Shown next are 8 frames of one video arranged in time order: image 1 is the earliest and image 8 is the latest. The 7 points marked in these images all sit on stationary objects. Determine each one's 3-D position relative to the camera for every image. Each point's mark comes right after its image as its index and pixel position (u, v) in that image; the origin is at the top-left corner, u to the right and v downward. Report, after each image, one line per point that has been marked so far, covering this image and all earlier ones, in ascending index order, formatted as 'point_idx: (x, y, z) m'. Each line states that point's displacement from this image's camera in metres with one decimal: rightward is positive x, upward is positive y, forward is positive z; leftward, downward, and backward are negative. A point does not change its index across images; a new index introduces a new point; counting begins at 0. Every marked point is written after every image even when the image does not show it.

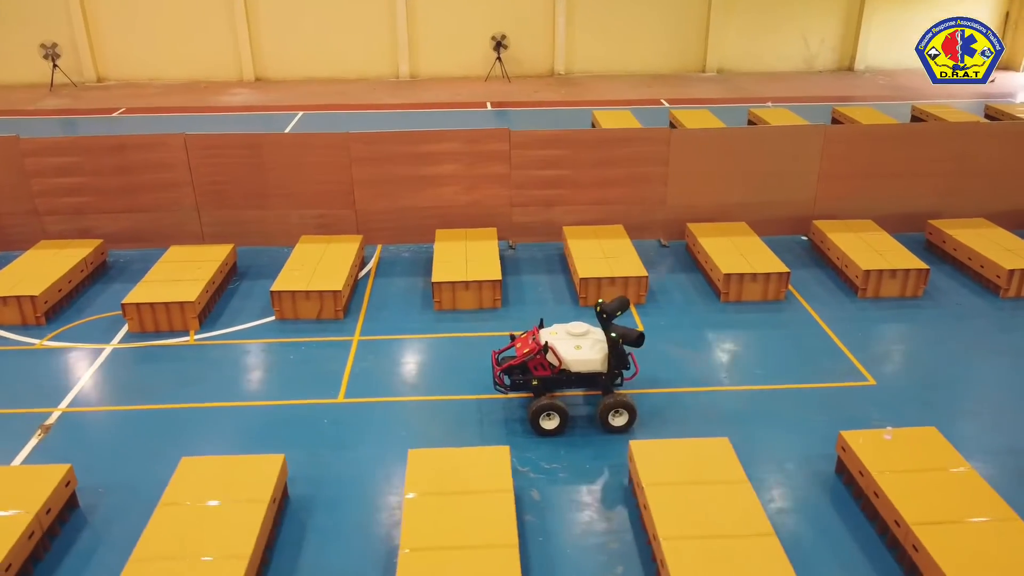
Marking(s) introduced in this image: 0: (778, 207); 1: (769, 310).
0: (+5.4, +1.6, +16.6) m
1: (+4.4, -0.4, +14.1) m
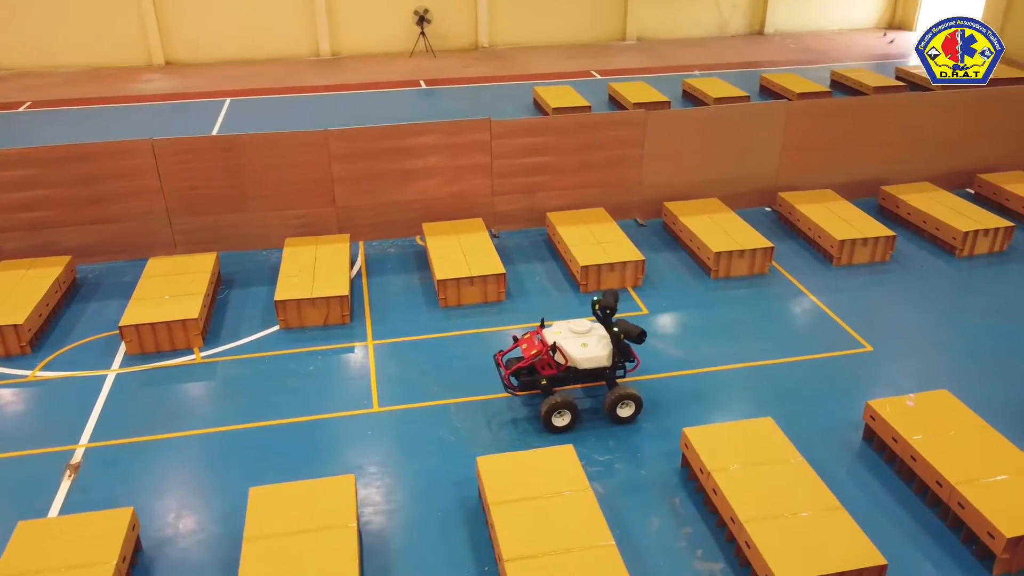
0: (+4.9, +2.3, +17.4) m
1: (+4.4, +0.1, +14.8) m
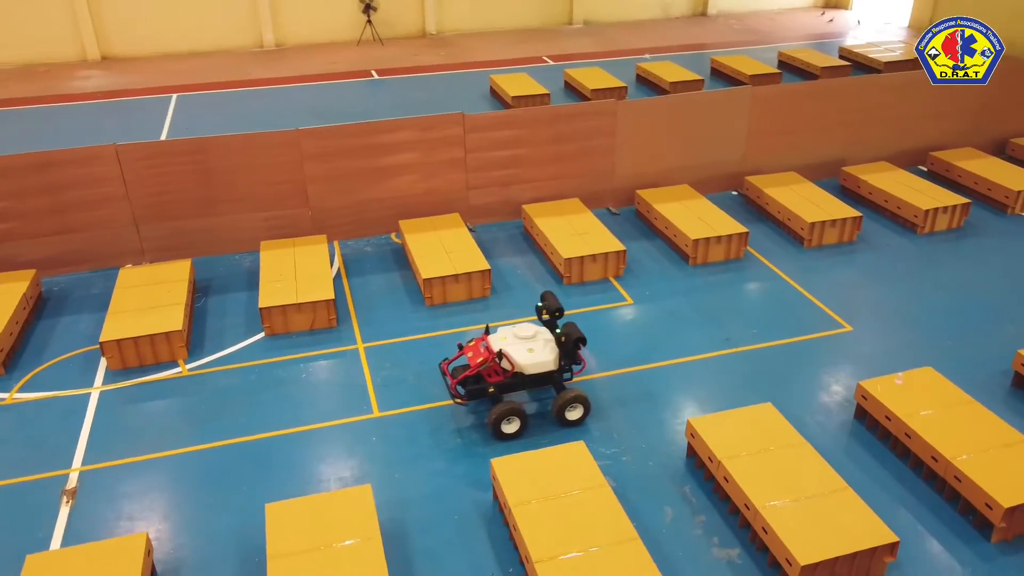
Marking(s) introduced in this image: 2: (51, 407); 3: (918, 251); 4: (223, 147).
0: (+4.3, +2.6, +17.7) m
1: (+4.1, +0.3, +15.1) m
2: (-6.5, -1.7, +11.6) m
3: (+7.8, +0.7, +15.7) m
4: (-5.2, +2.5, +14.7) m
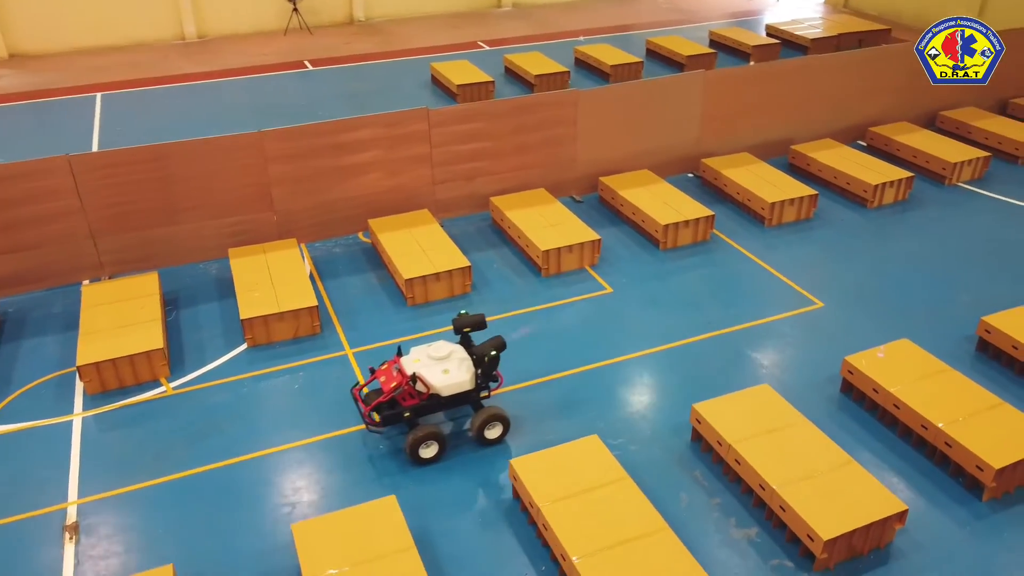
0: (+3.4, +3.0, +18.0) m
1: (+3.6, +0.7, +15.6) m
2: (-6.5, -2.0, +11.0) m
3: (+7.2, +1.3, +16.5) m
4: (-5.7, +2.3, +14.1) m
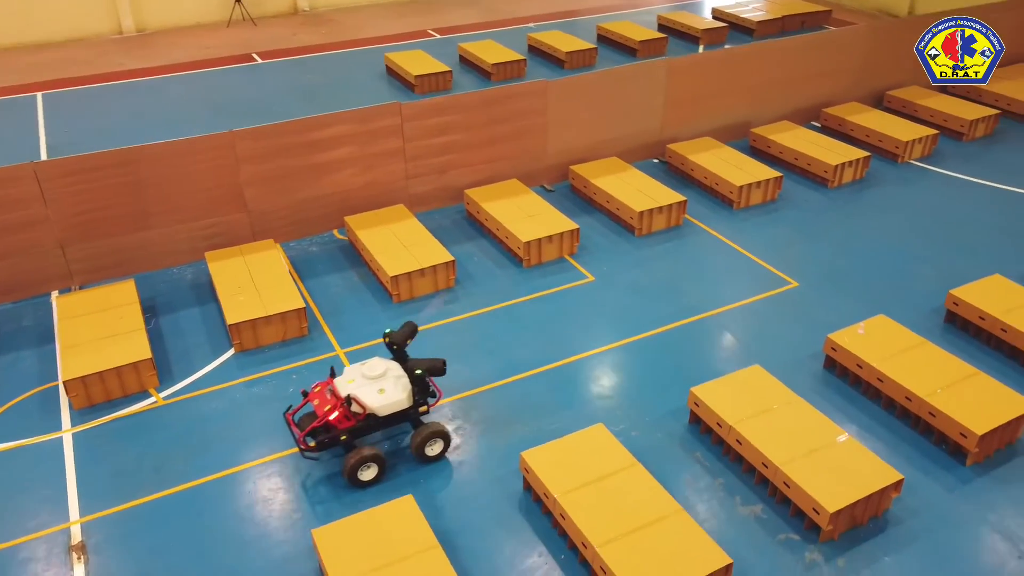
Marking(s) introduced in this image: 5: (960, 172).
0: (+2.7, +3.4, +18.3) m
1: (+3.2, +1.0, +15.9) m
2: (-6.5, -2.2, +10.7) m
3: (+6.7, +1.8, +17.1) m
4: (-6.1, +2.2, +13.7) m
5: (+10.1, +2.6, +18.3) m
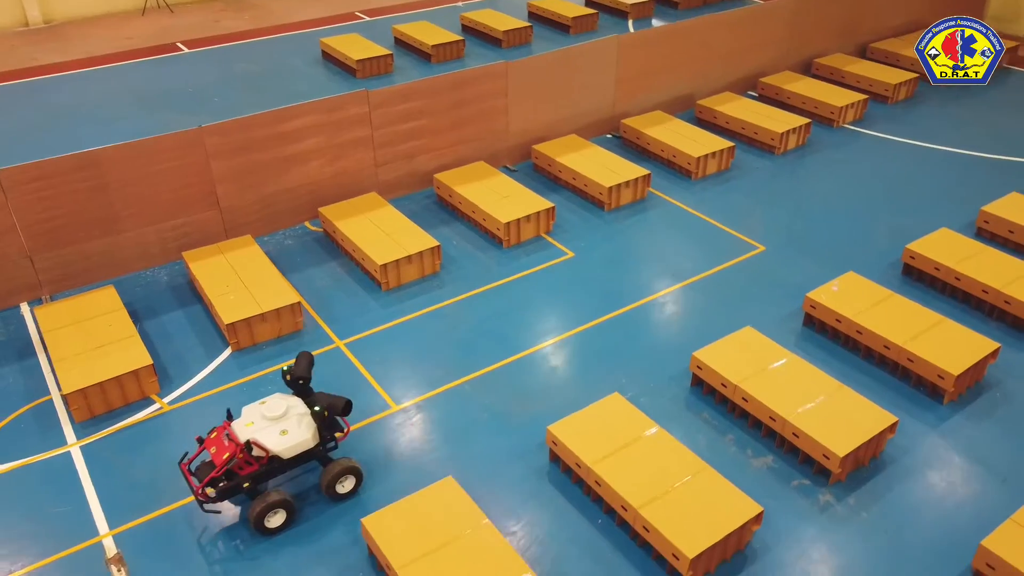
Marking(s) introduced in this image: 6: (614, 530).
0: (+1.7, +4.0, +18.7) m
1: (+2.6, +1.6, +16.5) m
2: (-6.2, -2.4, +10.4) m
3: (+5.9, +2.6, +18.0) m
4: (-6.4, +2.1, +13.3) m
5: (+9.1, +3.7, +19.6) m
6: (+1.2, -2.9, +9.6) m
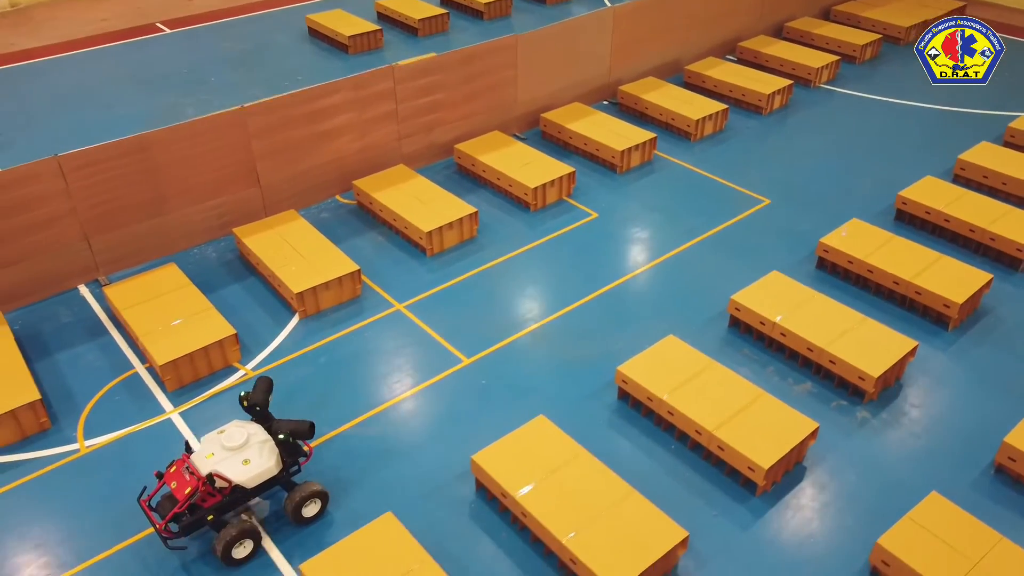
0: (+1.8, +5.0, +19.7) m
1: (+3.0, +2.5, +17.6) m
2: (-5.1, -2.1, +11.0) m
3: (+6.1, +3.8, +19.4) m
4: (-5.8, +2.5, +13.7) m
5: (+9.1, +5.1, +21.2) m
6: (+2.3, -2.2, +10.8) m
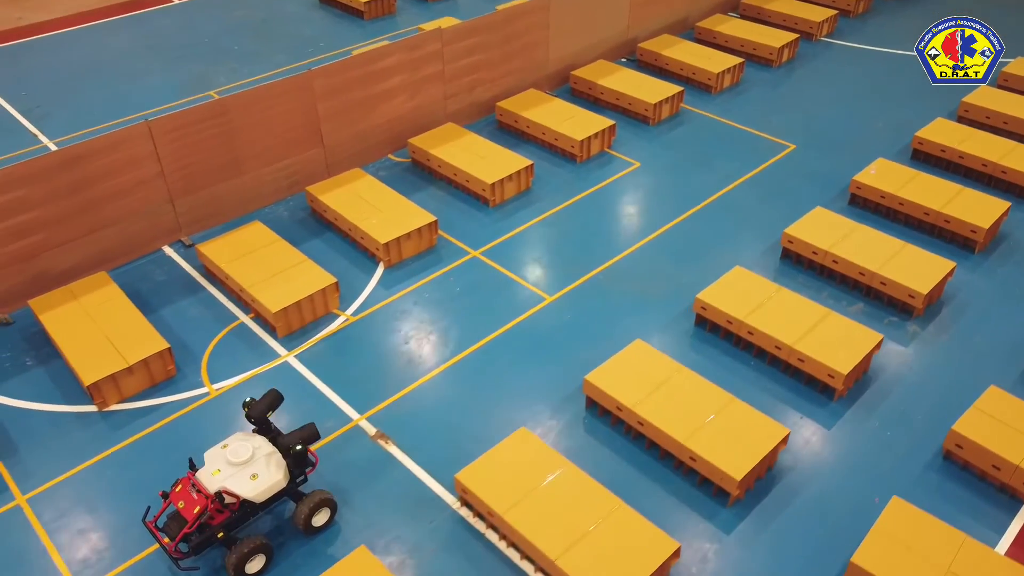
0: (+2.4, +6.2, +20.6) m
1: (+3.8, +3.8, +18.7) m
2: (-3.7, -1.4, +11.8) m
3: (+6.8, +5.2, +20.6) m
4: (-4.7, +3.3, +14.3) m
5: (+9.6, +6.7, +22.5) m
6: (+3.7, -1.2, +12.1) m
